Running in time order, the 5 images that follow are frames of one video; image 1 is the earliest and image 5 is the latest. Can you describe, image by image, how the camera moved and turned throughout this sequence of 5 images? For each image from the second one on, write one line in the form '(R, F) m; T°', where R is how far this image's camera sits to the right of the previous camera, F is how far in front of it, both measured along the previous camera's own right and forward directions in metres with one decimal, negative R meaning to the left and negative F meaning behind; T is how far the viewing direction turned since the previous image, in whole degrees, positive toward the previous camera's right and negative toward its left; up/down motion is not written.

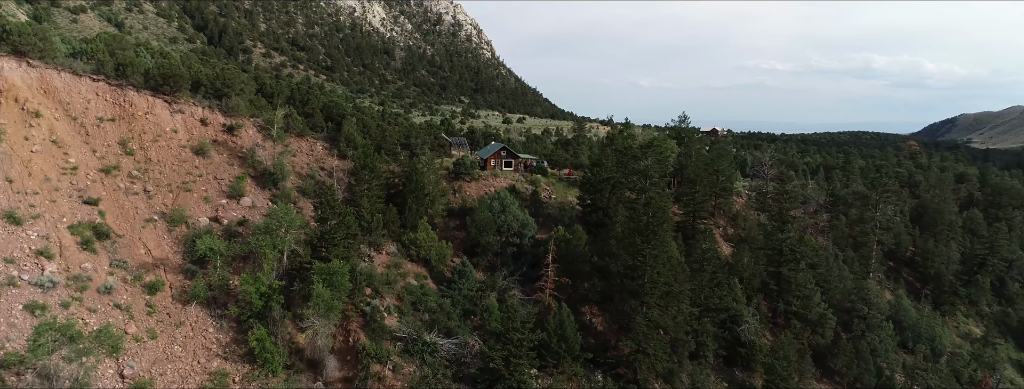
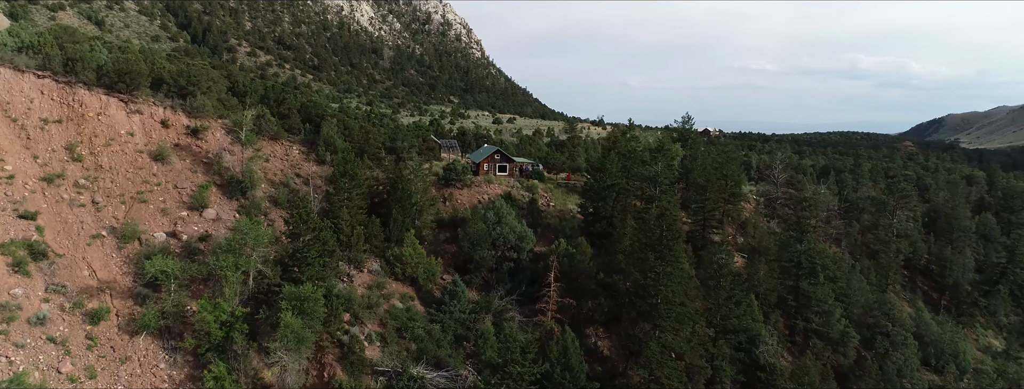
(-0.2, +2.7) m; +1°
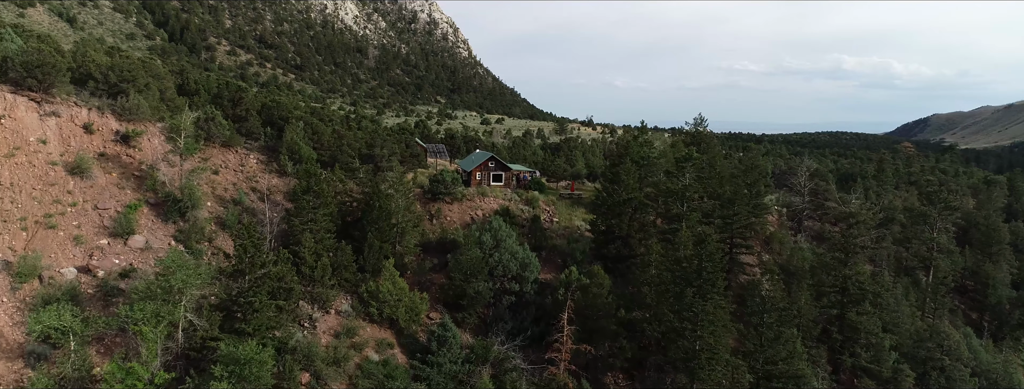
(-0.4, +4.3) m; +1°
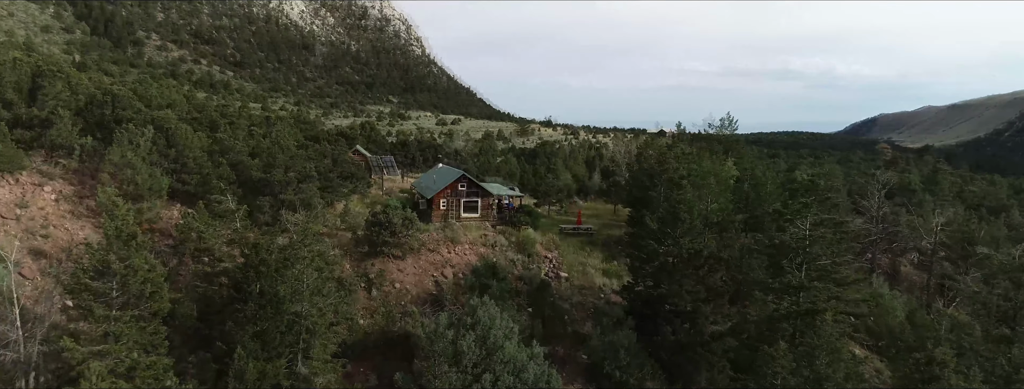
(-0.7, +9.6) m; +4°
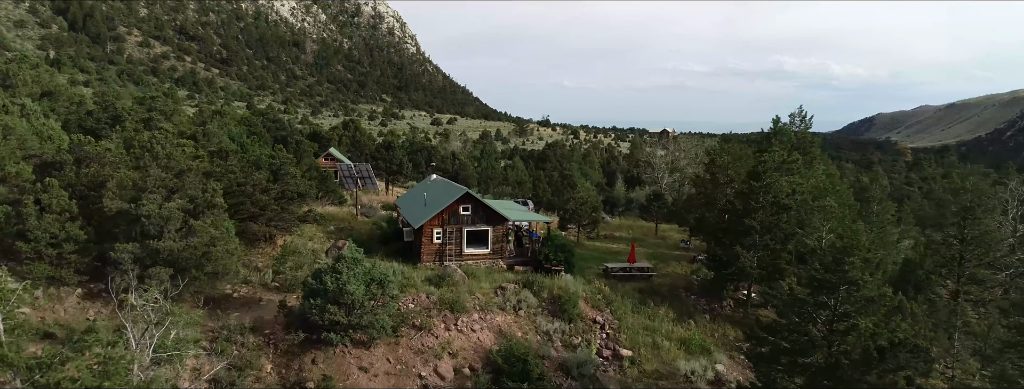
(-0.6, +6.5) m; 0°
